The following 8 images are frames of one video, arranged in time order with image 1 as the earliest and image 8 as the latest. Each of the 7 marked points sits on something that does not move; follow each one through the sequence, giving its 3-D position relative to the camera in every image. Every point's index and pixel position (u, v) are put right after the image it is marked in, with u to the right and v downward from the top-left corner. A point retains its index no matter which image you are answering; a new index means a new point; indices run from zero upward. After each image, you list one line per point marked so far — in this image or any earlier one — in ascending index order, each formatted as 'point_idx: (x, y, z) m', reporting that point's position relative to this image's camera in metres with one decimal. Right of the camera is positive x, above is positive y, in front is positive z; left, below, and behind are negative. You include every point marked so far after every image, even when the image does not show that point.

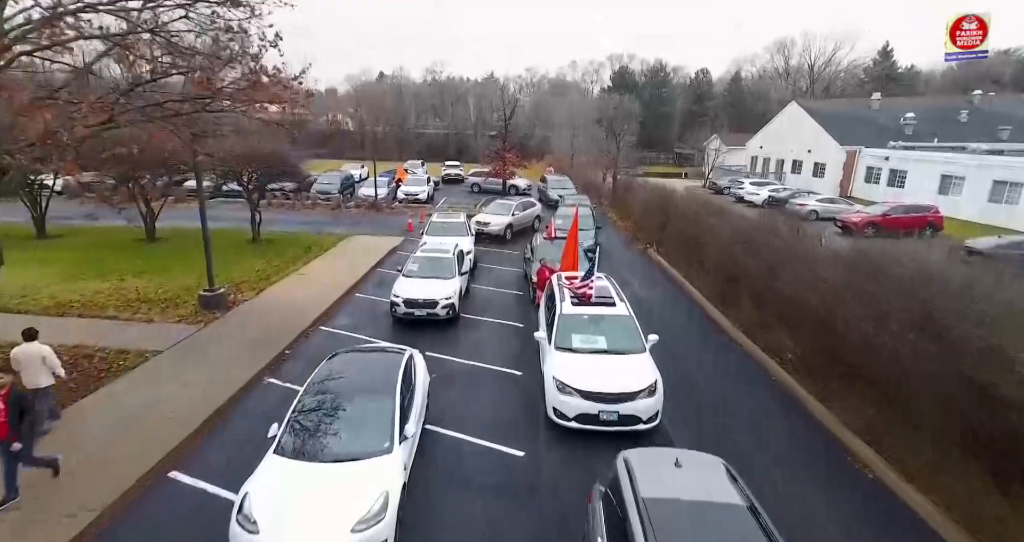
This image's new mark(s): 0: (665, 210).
0: (+5.7, +2.1, +18.2) m
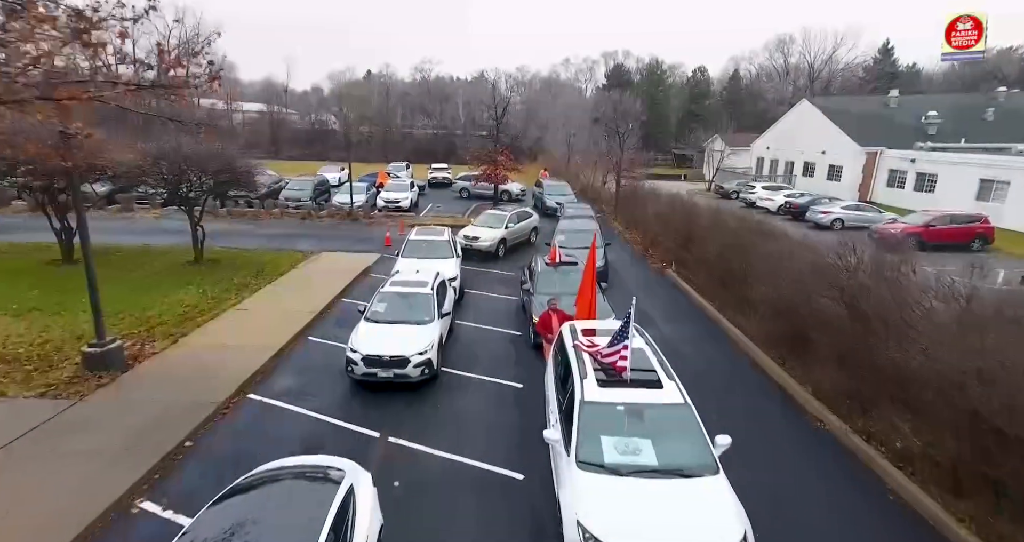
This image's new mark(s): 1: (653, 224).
0: (+5.5, +1.4, +15.5) m
1: (+5.3, +1.6, +18.3) m
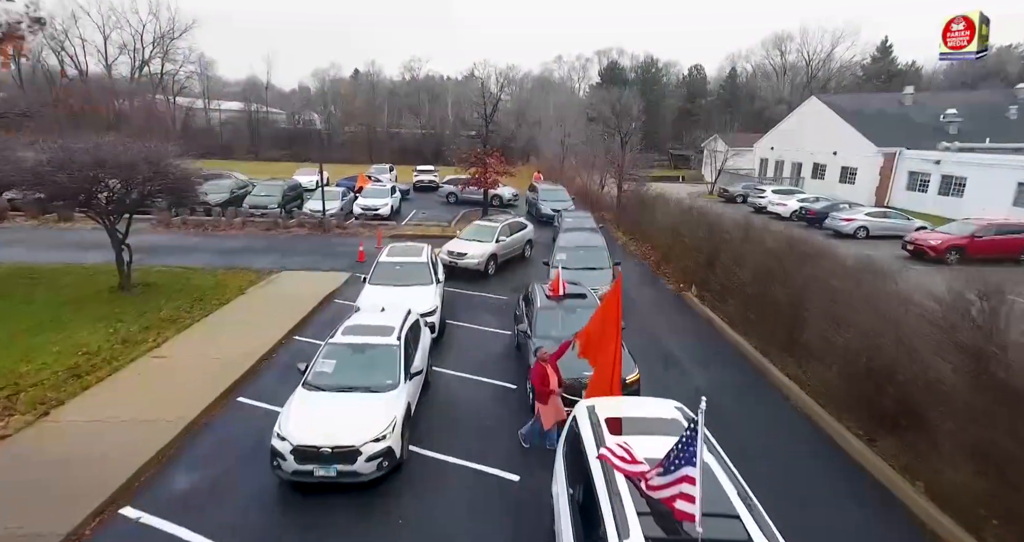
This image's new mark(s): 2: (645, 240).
0: (+5.3, +0.8, +13.2) m
1: (+5.0, +1.0, +16.0) m
2: (+5.1, +1.1, +18.6) m
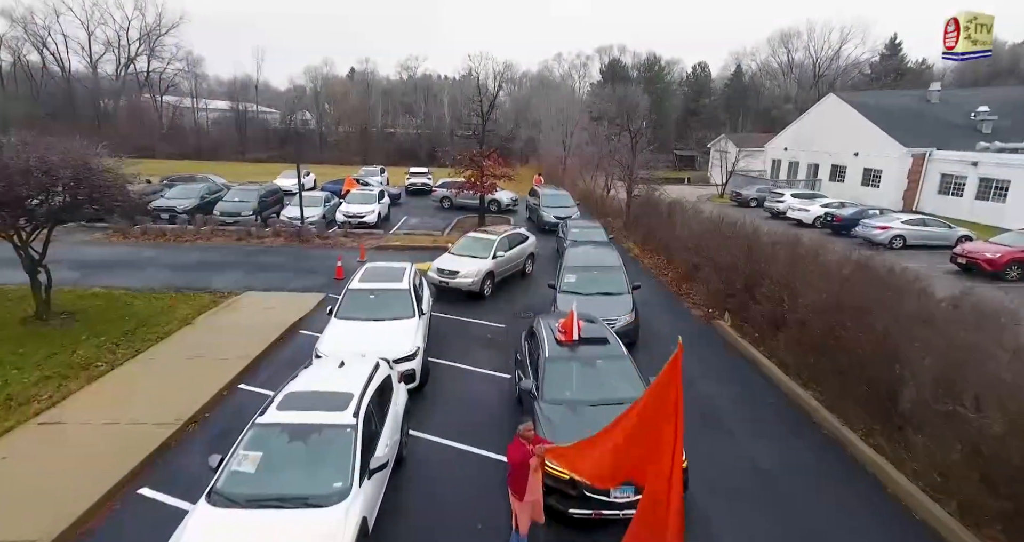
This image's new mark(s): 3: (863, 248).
0: (+5.2, +0.2, +11.1) m
1: (+5.0, +0.5, +14.0) m
2: (+5.1, +0.6, +16.6) m
3: (+13.8, +0.9, +19.5) m
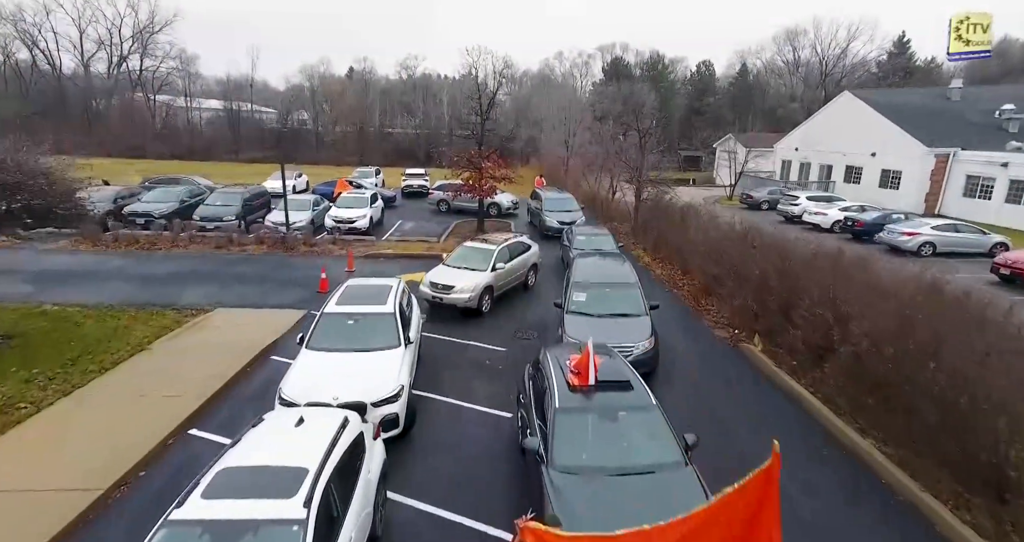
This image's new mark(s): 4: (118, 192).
0: (+5.3, -0.1, +9.8) m
1: (+5.0, +0.1, +12.6) m
2: (+5.1, +0.3, +15.2) m
3: (+13.8, +0.6, +18.2) m
4: (-15.3, +3.1, +19.3) m
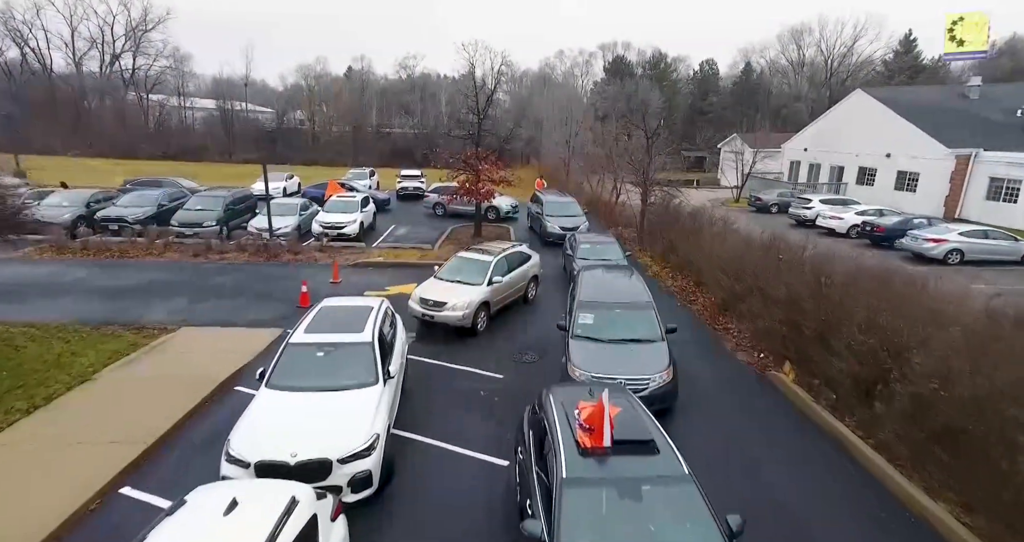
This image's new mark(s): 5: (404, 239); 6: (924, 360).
0: (+5.2, -0.4, +8.7) m
1: (+5.0, -0.2, +11.5) m
2: (+5.1, 0.0, +14.1) m
3: (+13.8, +0.3, +17.1) m
4: (-15.3, +2.8, +18.1) m
5: (-4.3, +1.2, +19.4) m
6: (+5.2, -1.2, +6.4) m
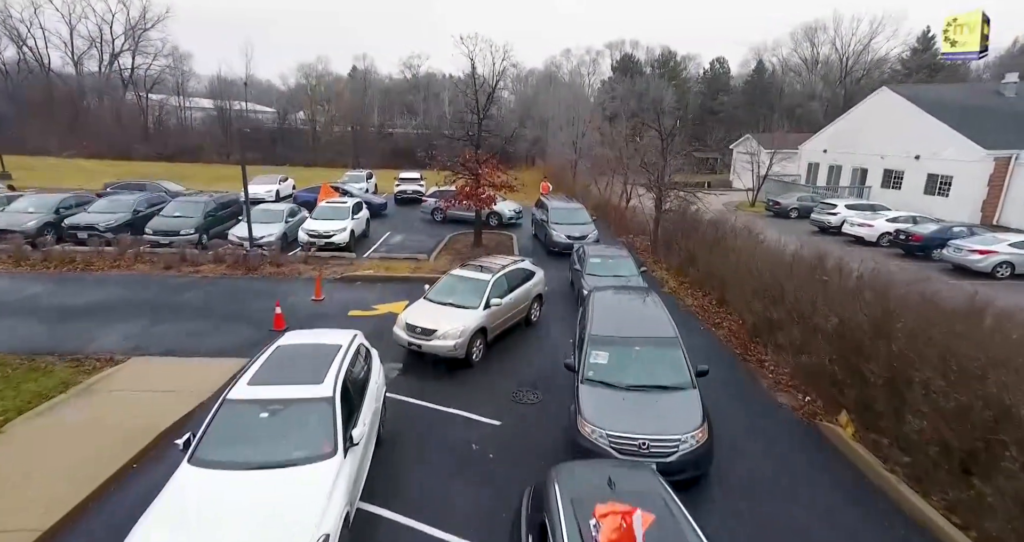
0: (+5.2, -0.8, +7.1) m
1: (+5.0, -0.6, +10.0) m
2: (+5.1, -0.5, +12.6) m
3: (+13.8, -0.2, +15.4) m
4: (-15.2, +2.4, +16.8) m
5: (-4.2, +0.8, +18.0) m
6: (+5.1, -1.6, +4.8) m
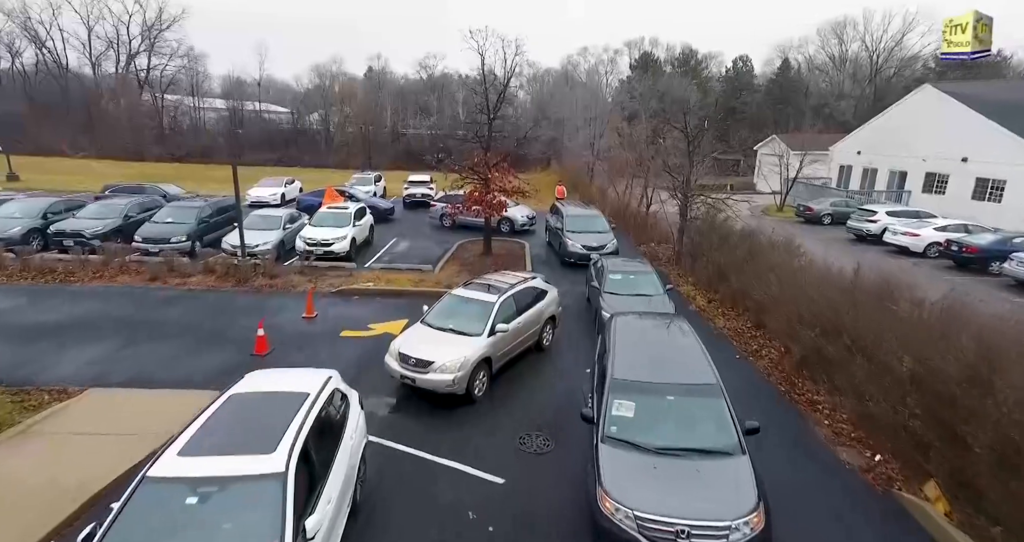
0: (+5.3, -1.3, +5.7) m
1: (+5.2, -1.0, +8.5) m
2: (+5.3, -0.9, +11.1) m
3: (+14.1, -0.7, +13.7) m
4: (-14.8, +2.1, +16.0) m
5: (-3.7, +0.5, +16.9) m
6: (+5.1, -2.0, +3.4) m
